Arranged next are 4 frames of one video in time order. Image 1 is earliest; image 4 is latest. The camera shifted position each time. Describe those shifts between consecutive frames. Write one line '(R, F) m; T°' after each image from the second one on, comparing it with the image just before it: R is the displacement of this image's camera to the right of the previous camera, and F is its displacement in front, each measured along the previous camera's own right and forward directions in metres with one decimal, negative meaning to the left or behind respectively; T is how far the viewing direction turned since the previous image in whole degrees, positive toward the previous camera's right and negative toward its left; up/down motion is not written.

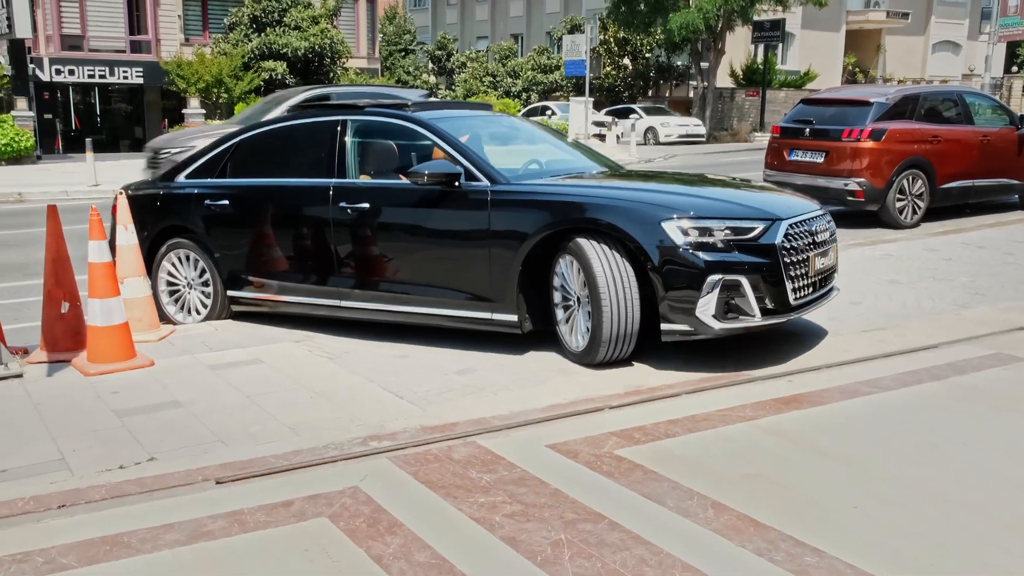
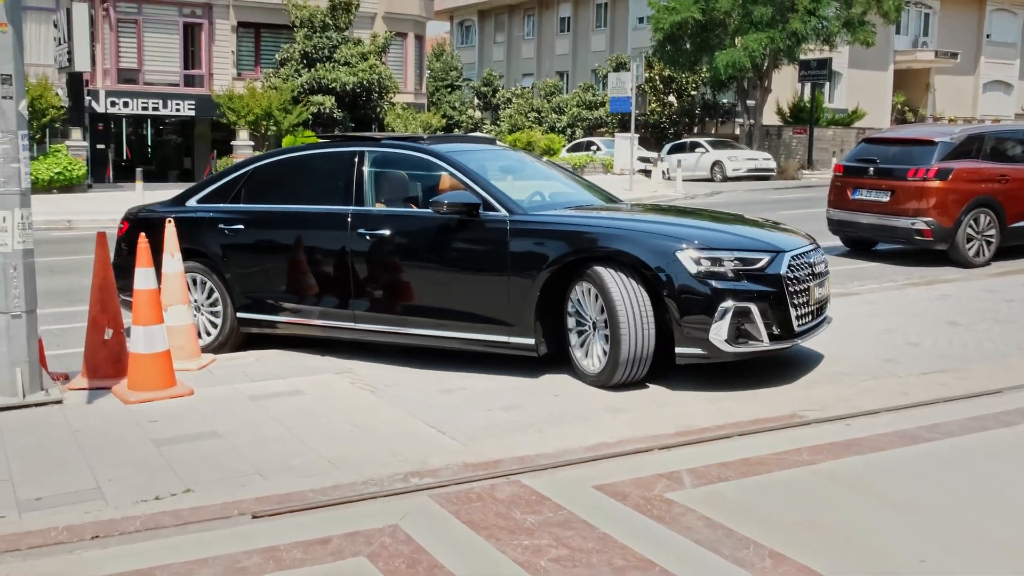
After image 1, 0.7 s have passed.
(0.0, +0.1) m; -2°
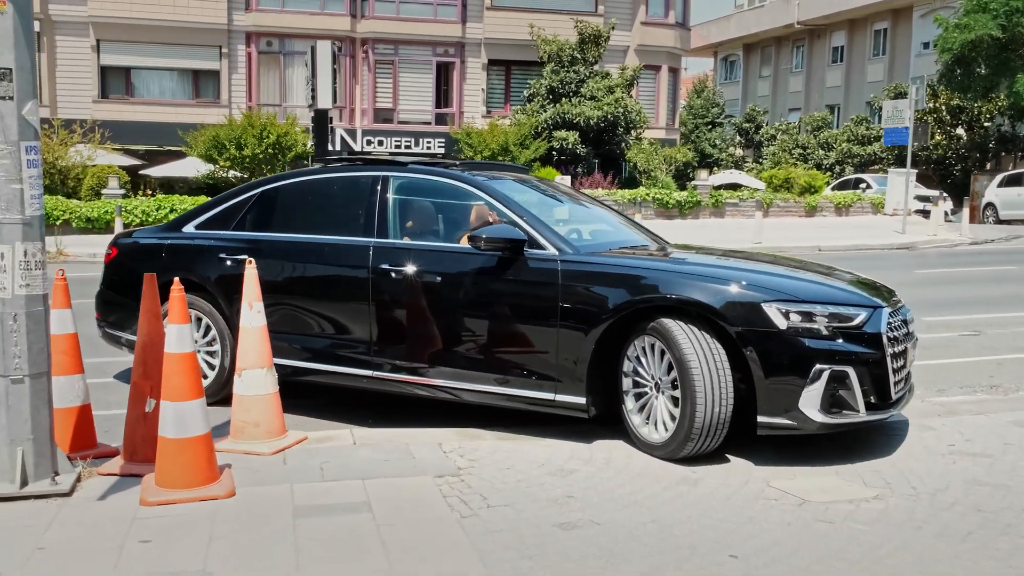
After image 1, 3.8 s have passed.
(+0.3, +2.1) m; -11°
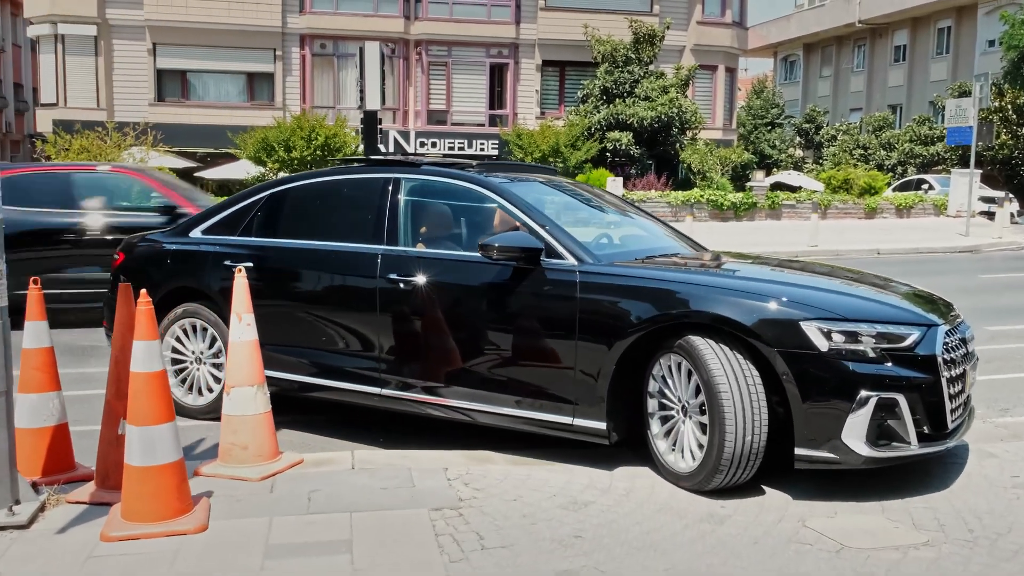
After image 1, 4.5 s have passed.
(+0.2, +0.5) m; -3°
